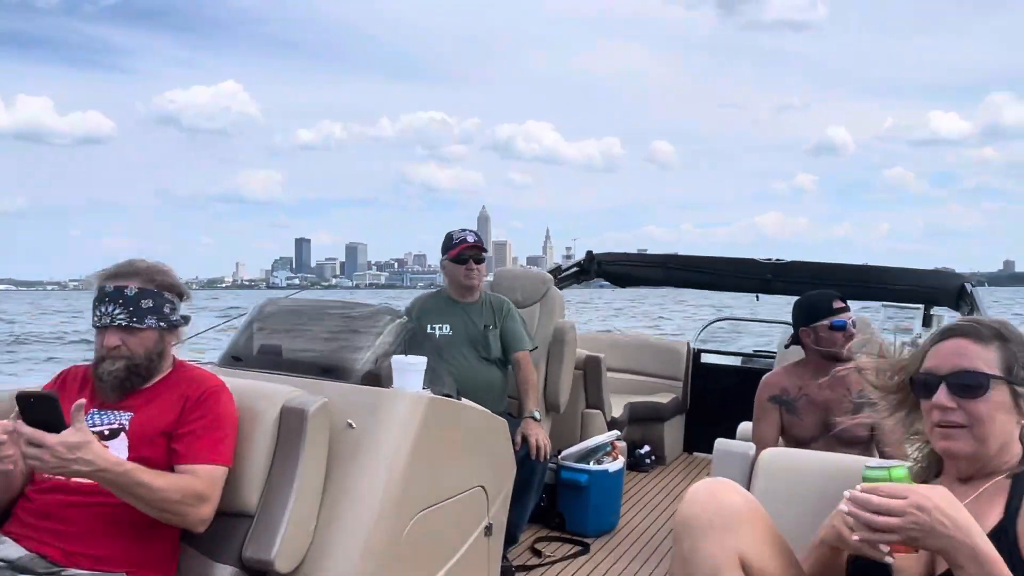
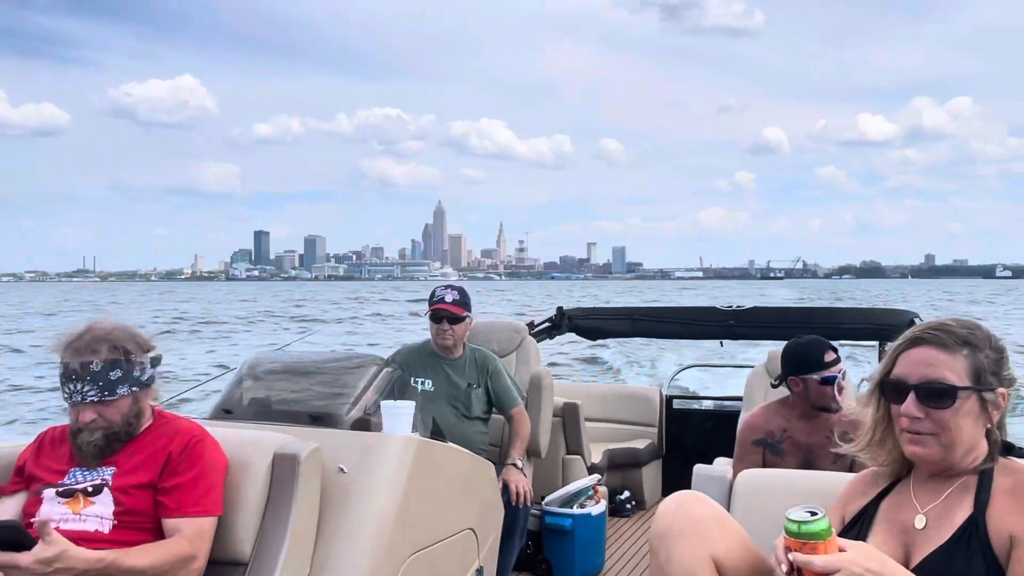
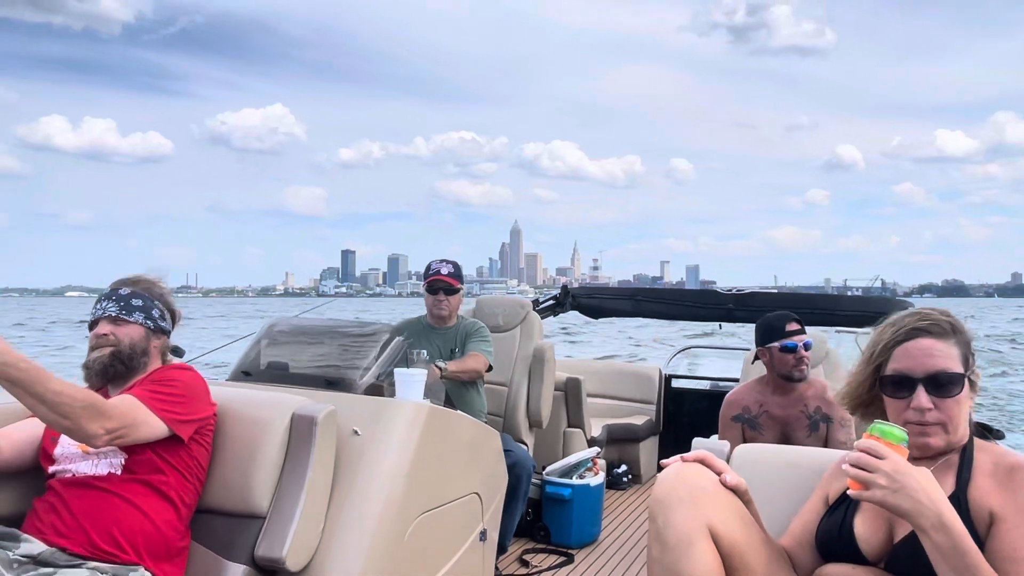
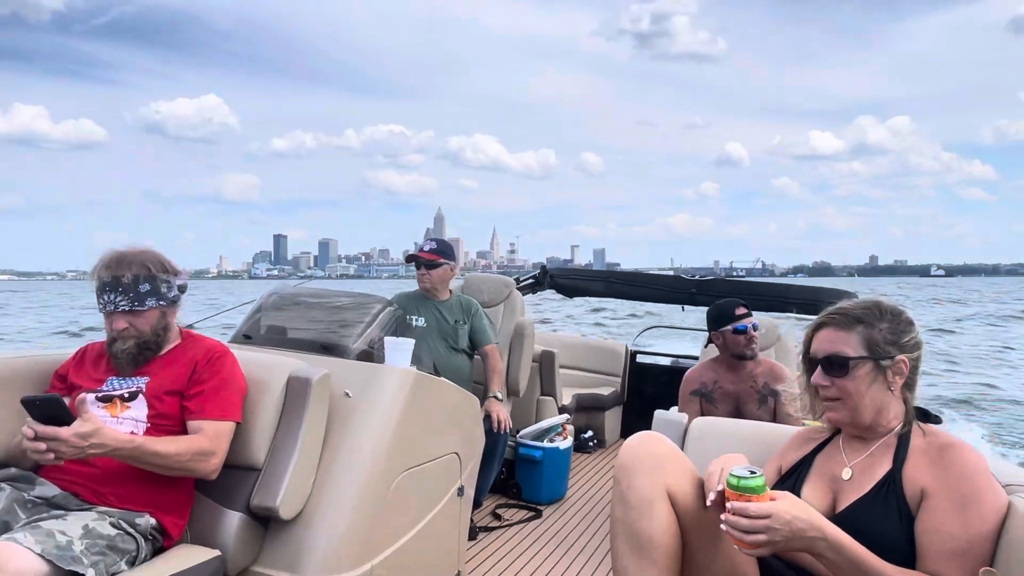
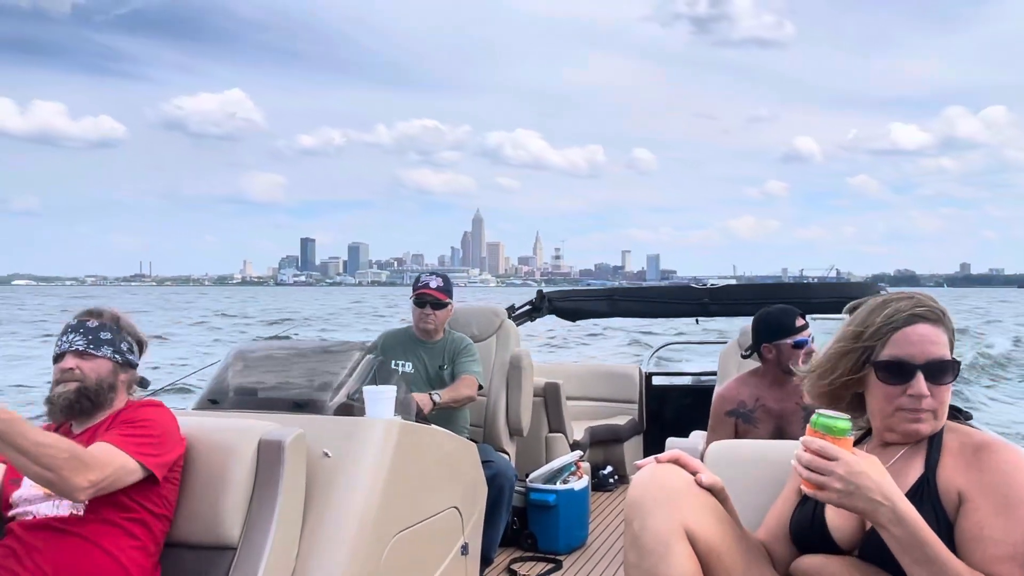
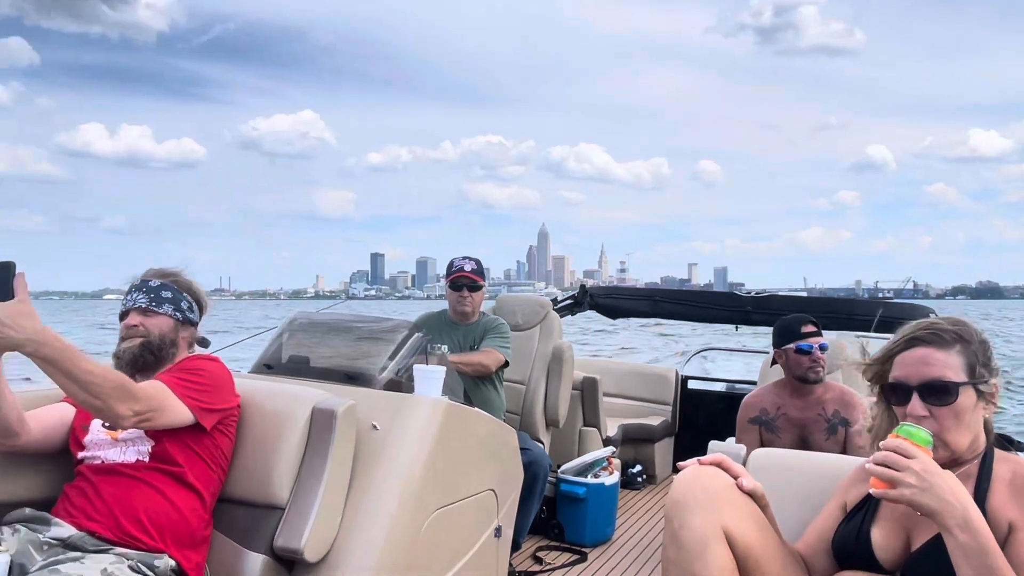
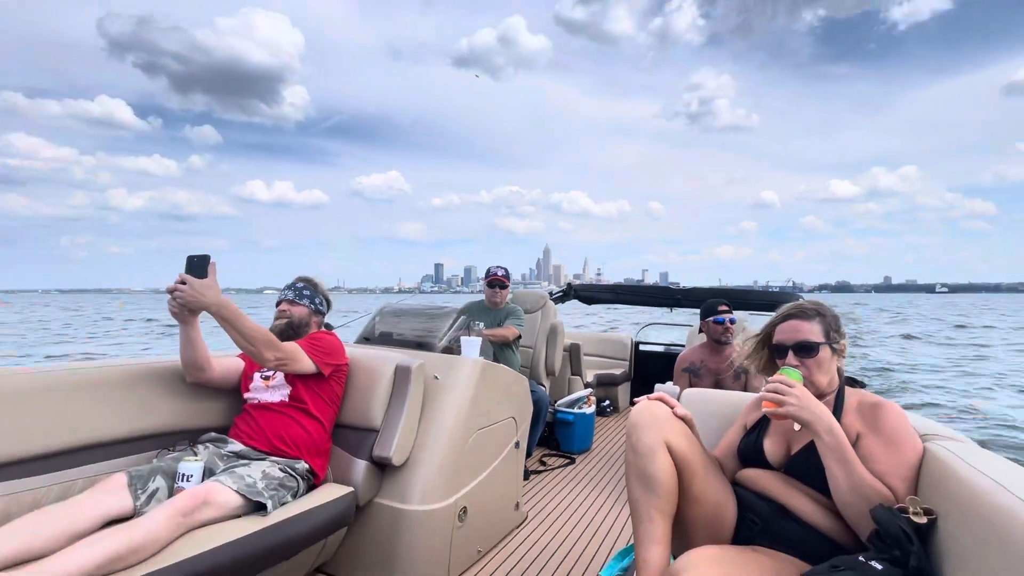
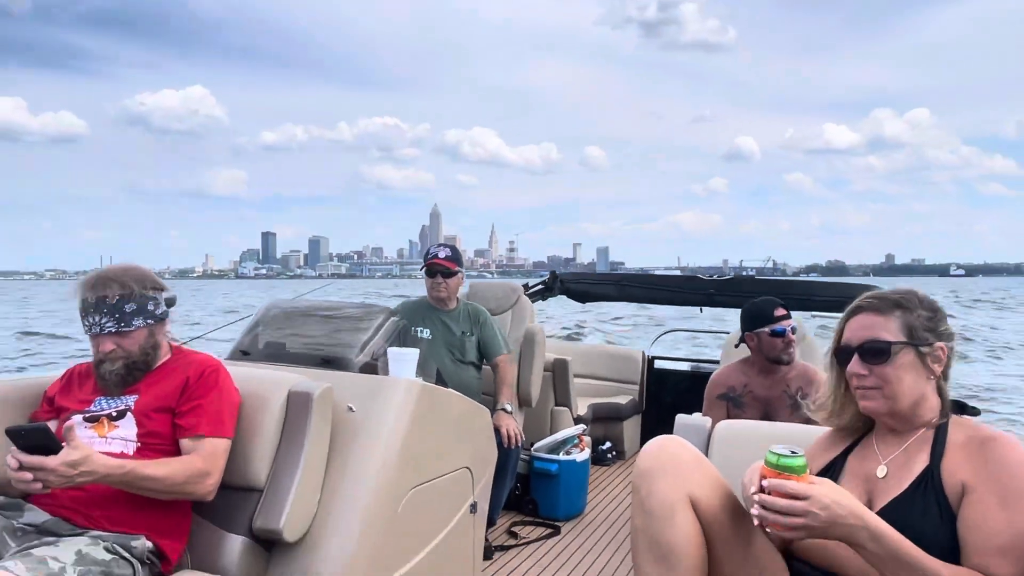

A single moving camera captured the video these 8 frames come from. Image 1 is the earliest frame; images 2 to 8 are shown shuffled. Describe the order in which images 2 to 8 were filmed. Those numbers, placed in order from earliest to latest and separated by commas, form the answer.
2, 8, 4, 5, 3, 6, 7
